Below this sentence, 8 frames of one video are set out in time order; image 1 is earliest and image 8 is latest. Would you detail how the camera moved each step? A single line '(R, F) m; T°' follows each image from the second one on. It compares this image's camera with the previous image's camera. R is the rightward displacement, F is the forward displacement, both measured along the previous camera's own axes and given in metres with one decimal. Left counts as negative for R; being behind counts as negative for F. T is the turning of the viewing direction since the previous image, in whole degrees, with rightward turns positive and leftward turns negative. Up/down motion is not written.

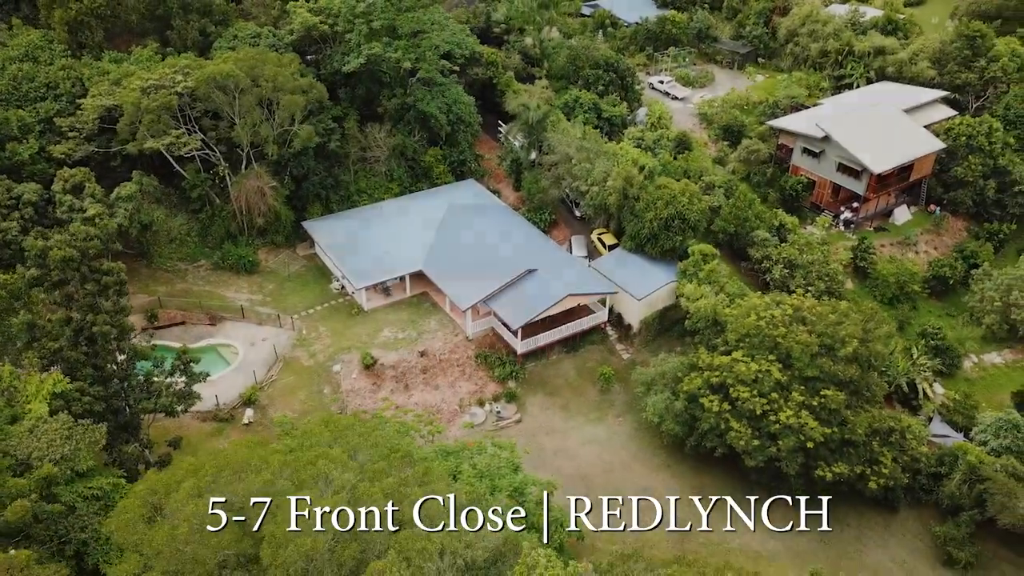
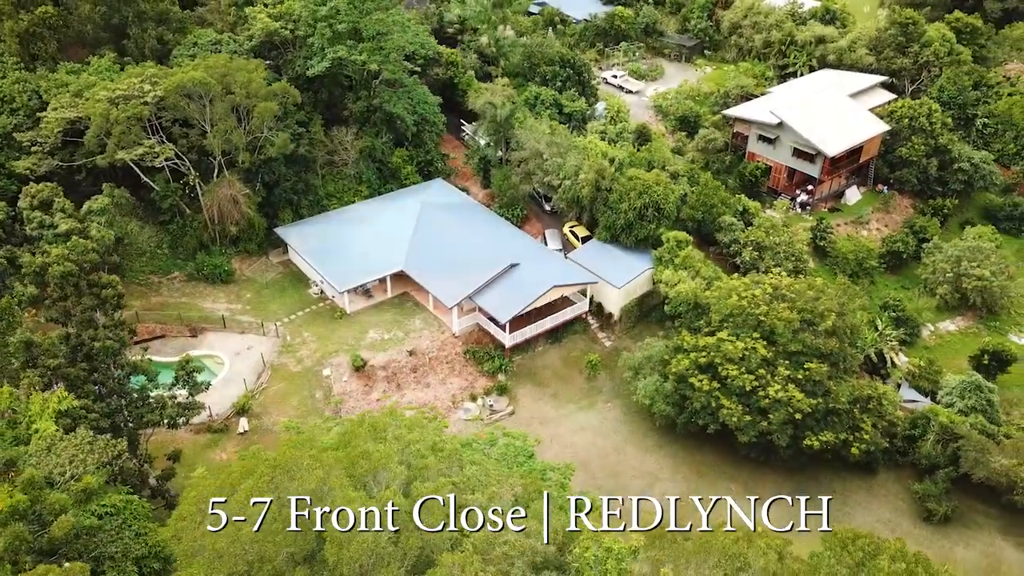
(-1.5, -0.3) m; +4°
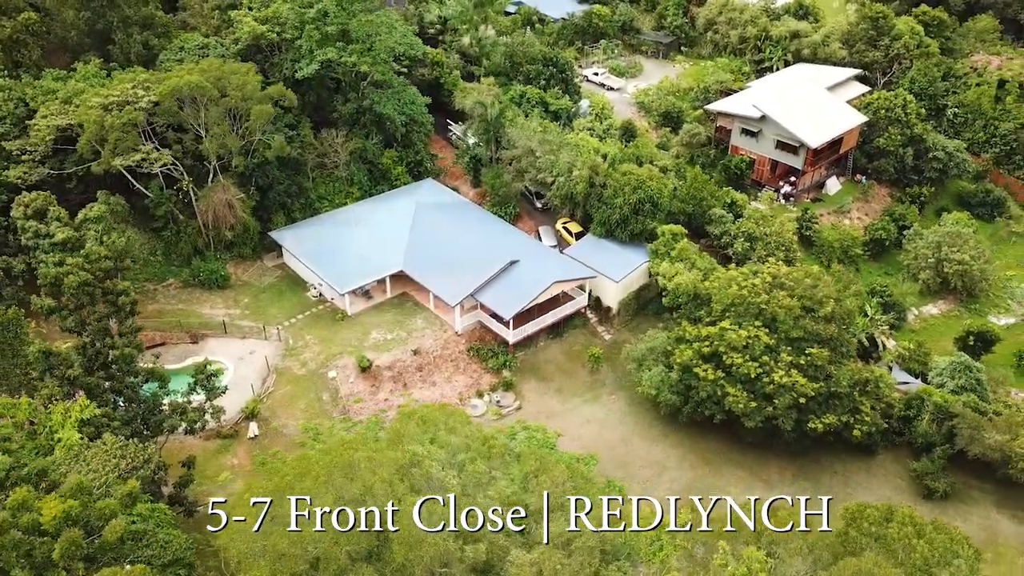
(-1.2, -0.2) m; +2°
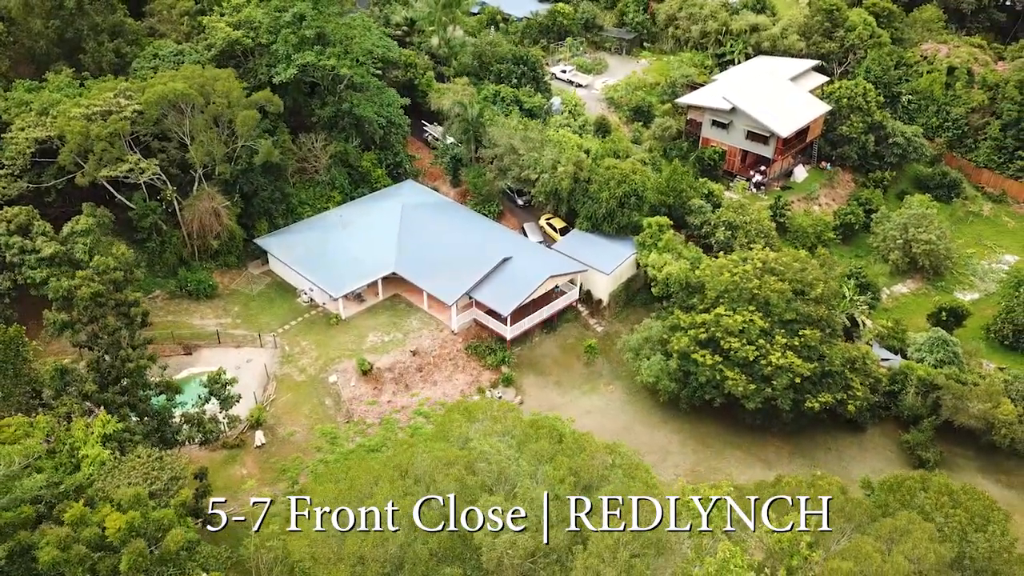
(-1.5, -0.2) m; +4°
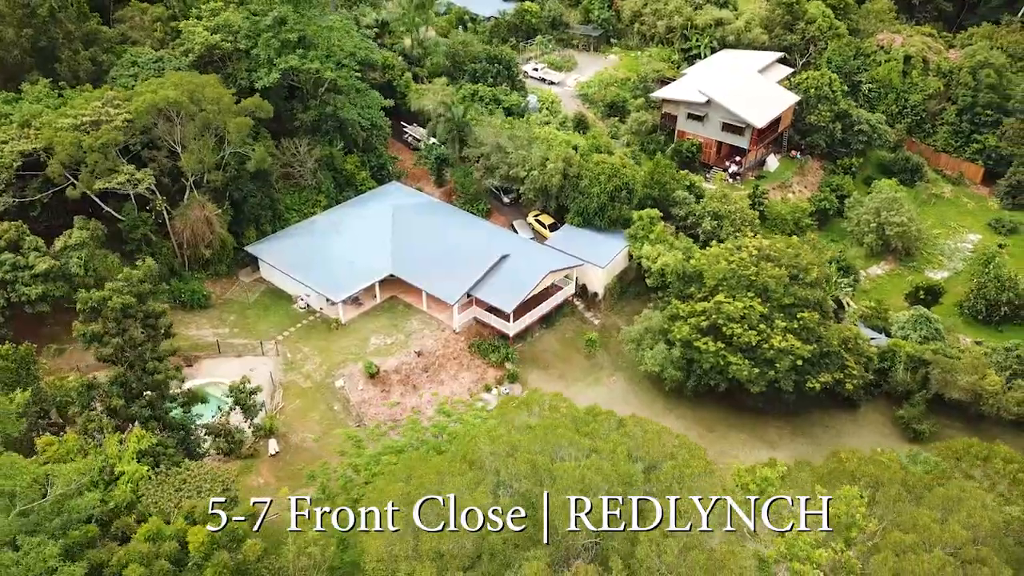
(-1.7, -0.2) m; +3°
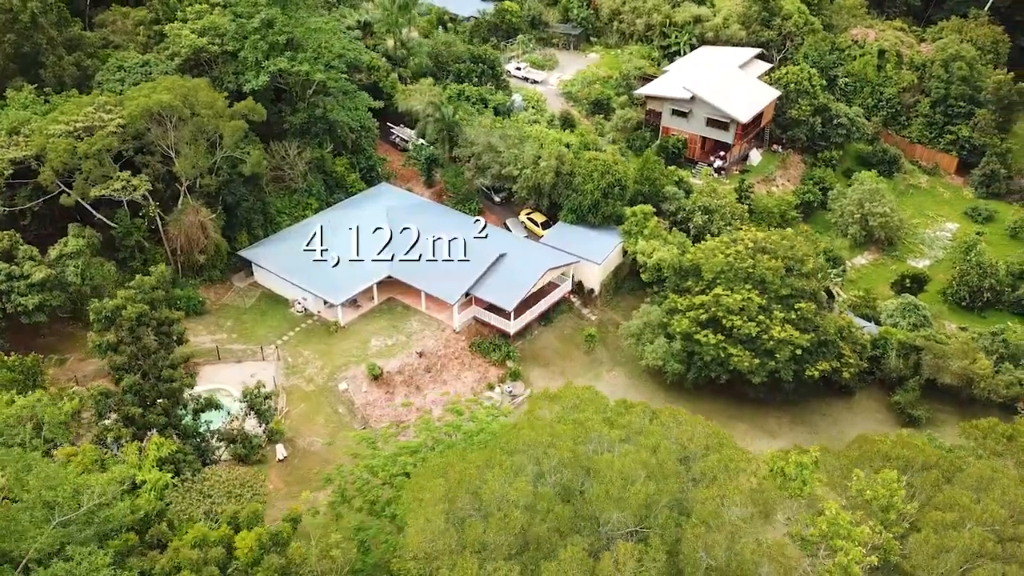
(-1.0, -0.1) m; +2°
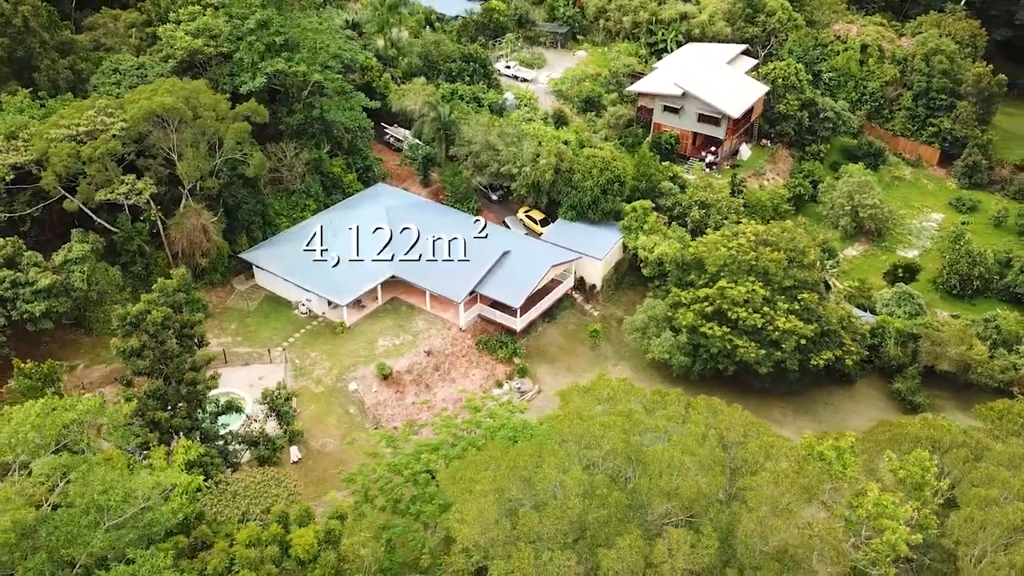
(-1.0, -0.1) m; +2°
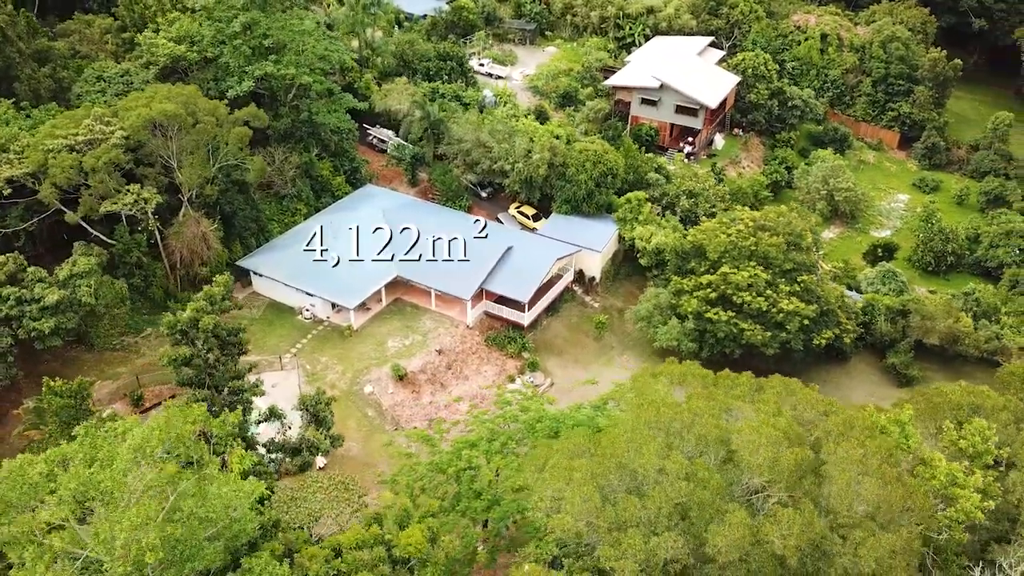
(-2.1, -0.1) m; +4°
